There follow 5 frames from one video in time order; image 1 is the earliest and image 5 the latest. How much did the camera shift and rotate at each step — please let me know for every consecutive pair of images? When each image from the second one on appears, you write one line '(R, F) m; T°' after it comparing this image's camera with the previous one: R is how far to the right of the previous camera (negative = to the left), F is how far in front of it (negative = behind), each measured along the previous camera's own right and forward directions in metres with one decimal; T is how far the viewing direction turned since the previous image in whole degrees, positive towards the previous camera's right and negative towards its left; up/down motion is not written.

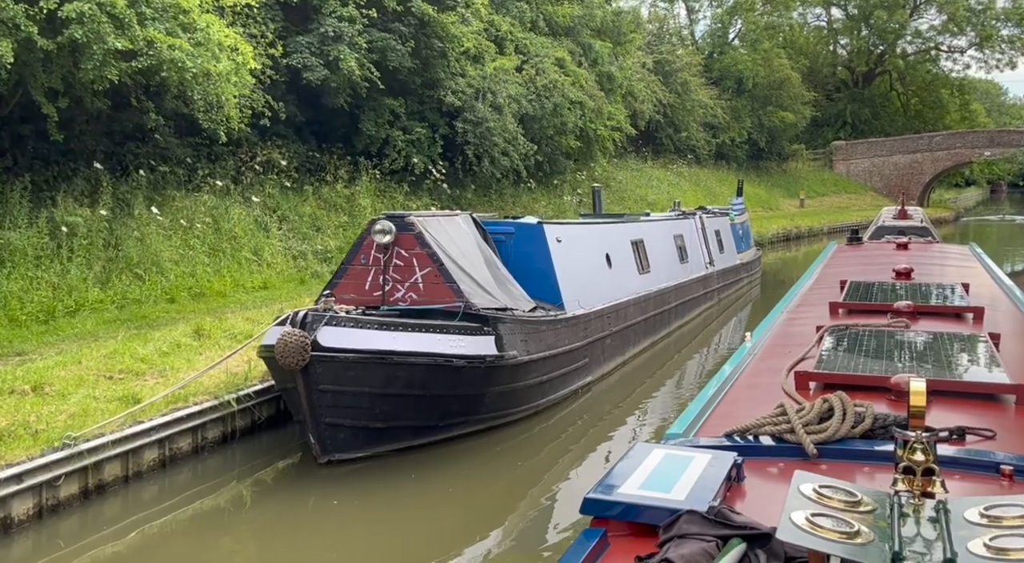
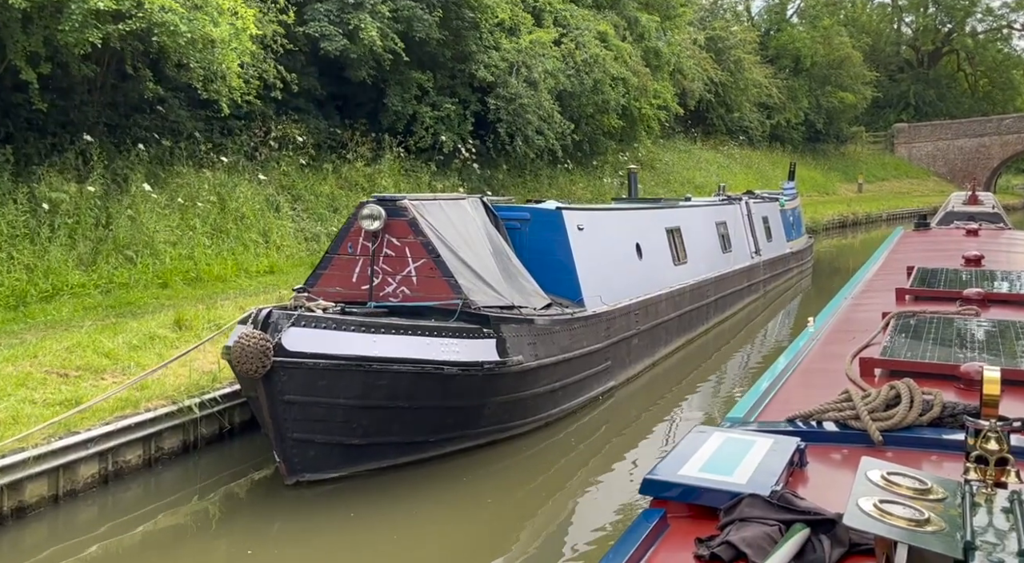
(+0.3, +1.0) m; -3°
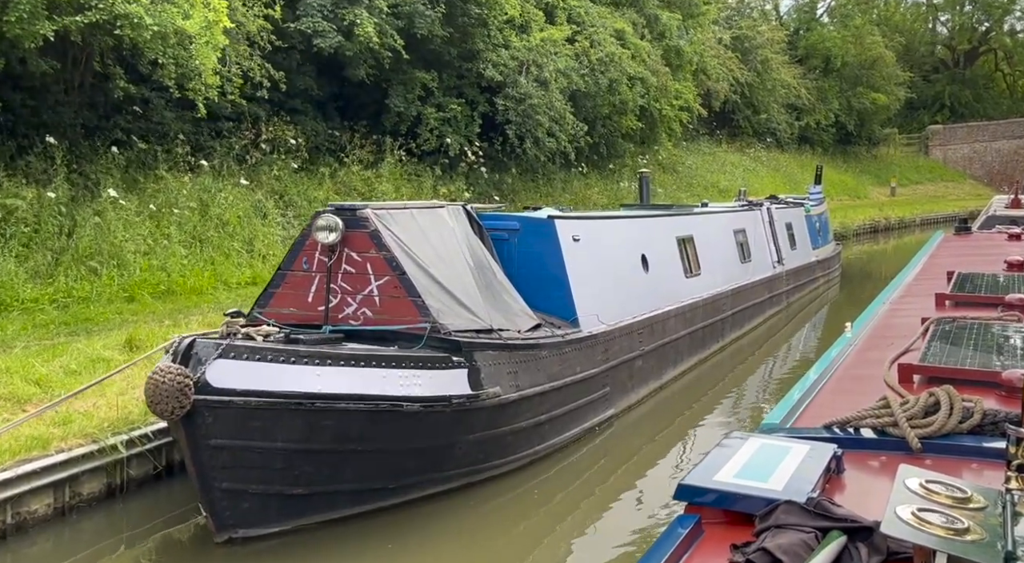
(+0.3, +0.9) m; -2°
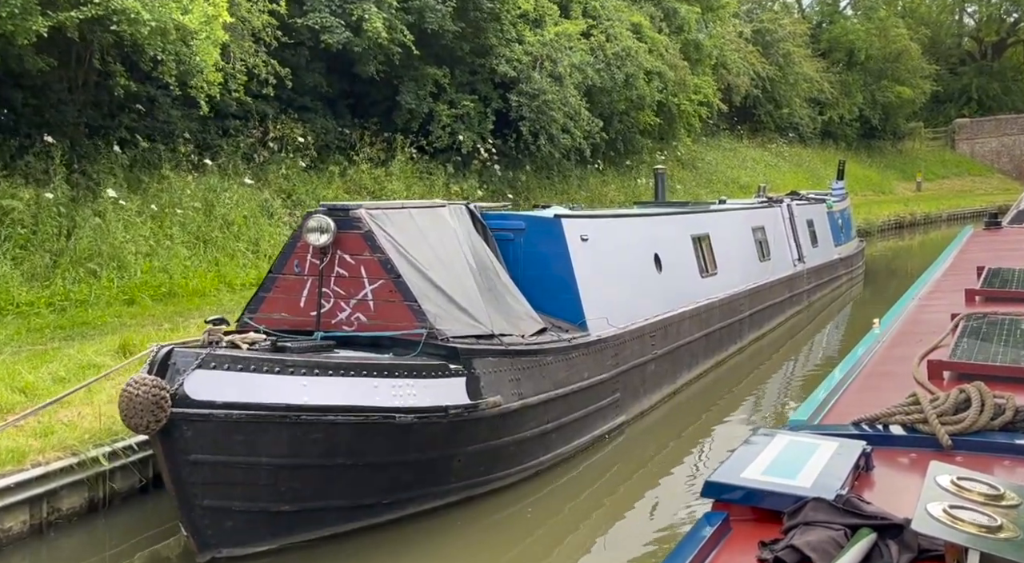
(+0.1, +0.3) m; -1°
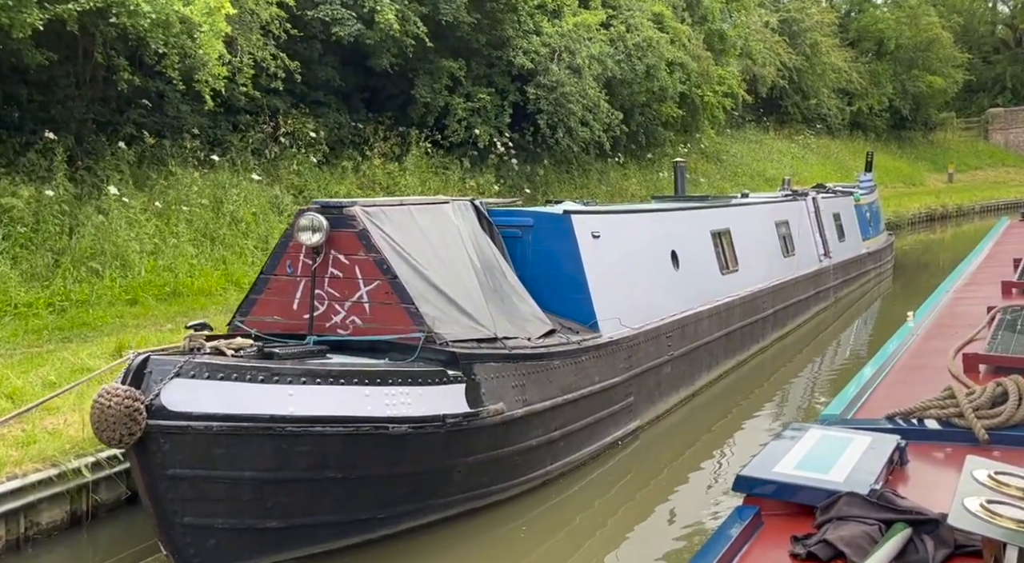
(+0.1, +0.3) m; -2°
